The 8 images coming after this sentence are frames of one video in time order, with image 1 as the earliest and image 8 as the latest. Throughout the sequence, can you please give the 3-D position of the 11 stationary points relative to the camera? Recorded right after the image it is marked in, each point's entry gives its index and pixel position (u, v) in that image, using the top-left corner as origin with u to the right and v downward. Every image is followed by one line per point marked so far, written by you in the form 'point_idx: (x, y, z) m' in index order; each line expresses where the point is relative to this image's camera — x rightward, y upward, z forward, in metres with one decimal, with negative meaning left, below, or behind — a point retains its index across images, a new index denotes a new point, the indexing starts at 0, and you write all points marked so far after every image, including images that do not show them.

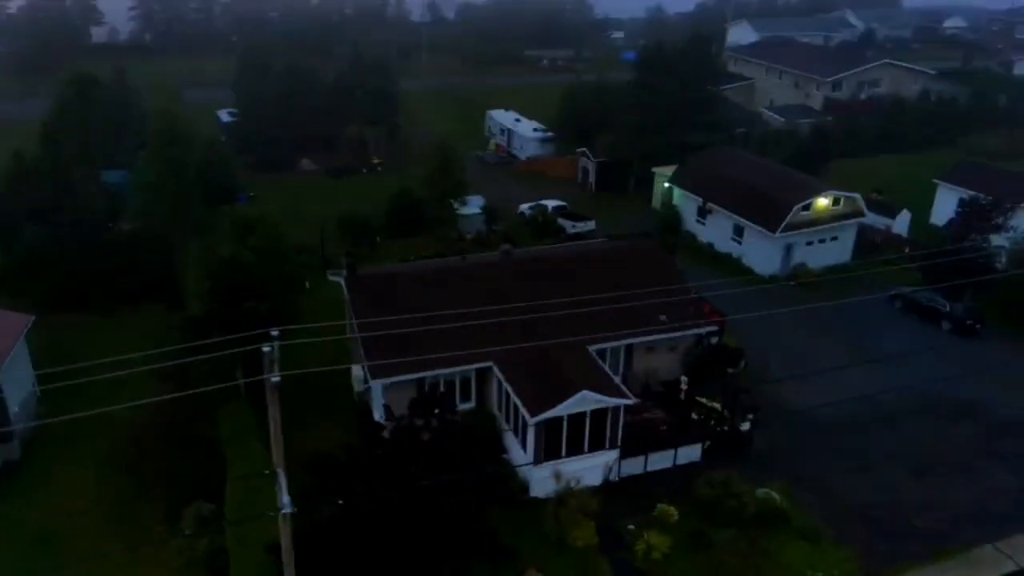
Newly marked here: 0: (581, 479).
0: (+1.3, -3.6, +15.4) m
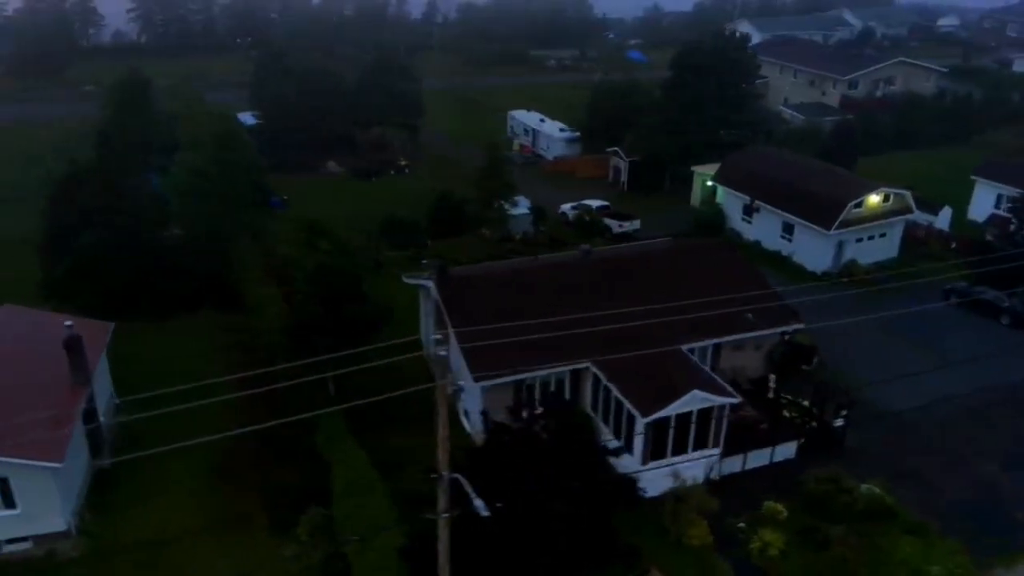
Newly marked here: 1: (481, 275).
0: (+3.3, -3.6, +15.4) m
1: (-0.6, +0.2, +17.4) m
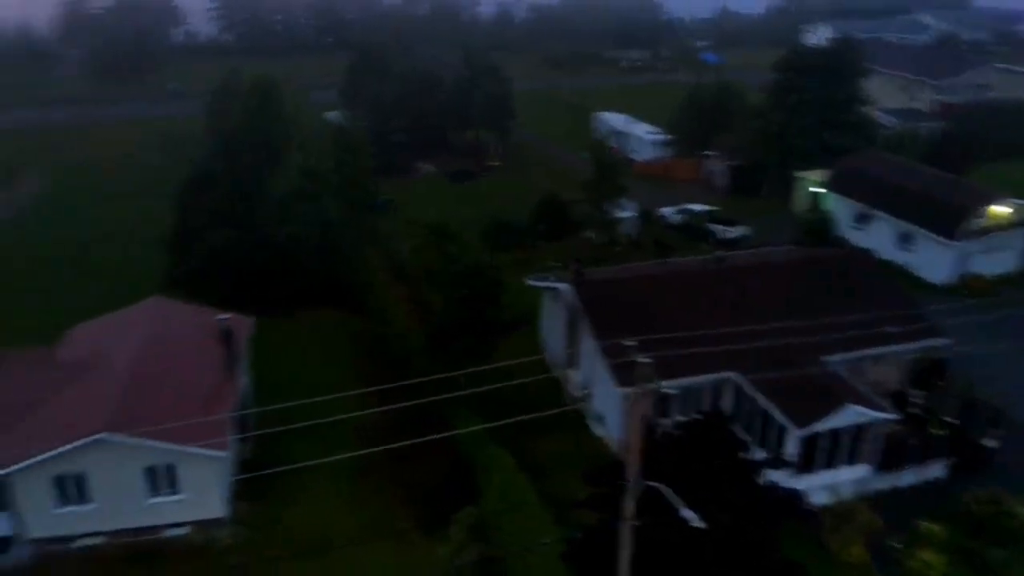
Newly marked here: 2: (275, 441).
0: (+6.0, -3.7, +15.1) m
1: (+2.3, +0.2, +17.3) m
2: (-5.0, -3.3, +17.4) m
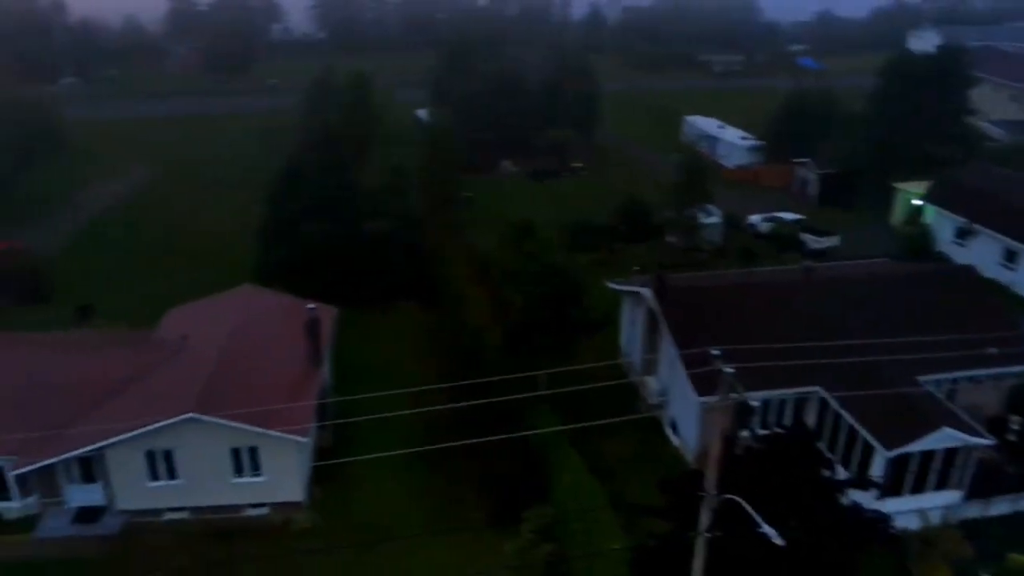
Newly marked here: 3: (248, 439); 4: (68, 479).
0: (+7.3, -4.0, +14.4) m
1: (+4.0, 0.0, +17.0) m
2: (-3.5, -3.1, +17.8) m
3: (-4.8, -2.7, +14.8) m
4: (-8.3, -3.6, +15.2) m
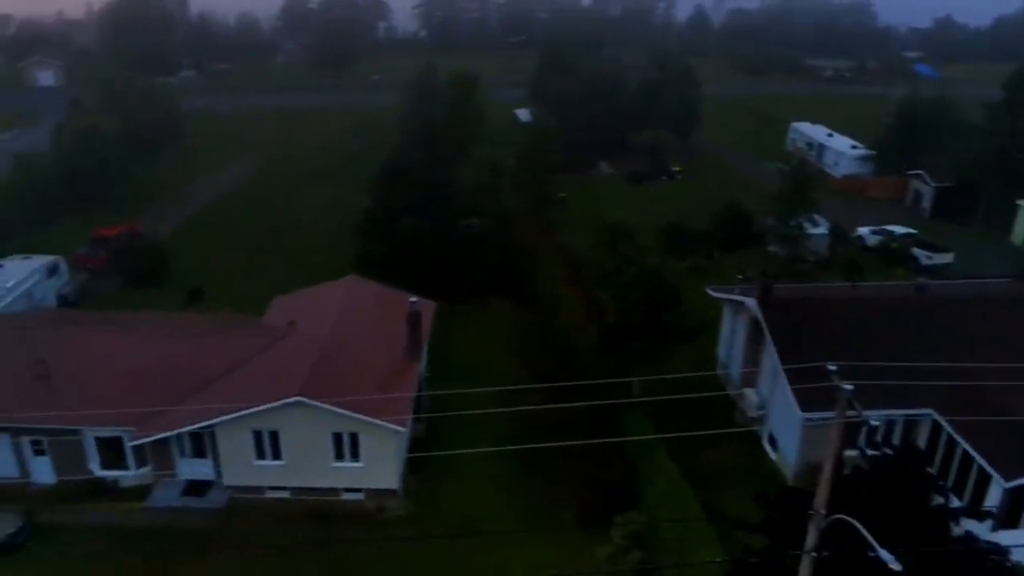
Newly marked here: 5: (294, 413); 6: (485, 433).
0: (+8.8, -4.4, +13.5) m
1: (+6.0, -0.2, +16.5) m
2: (-1.4, -3.0, +18.0) m
3: (-3.0, -2.6, +15.2) m
4: (-6.5, -3.2, +16.0) m
5: (-4.0, -2.3, +15.1) m
6: (-0.5, -3.1, +17.7) m
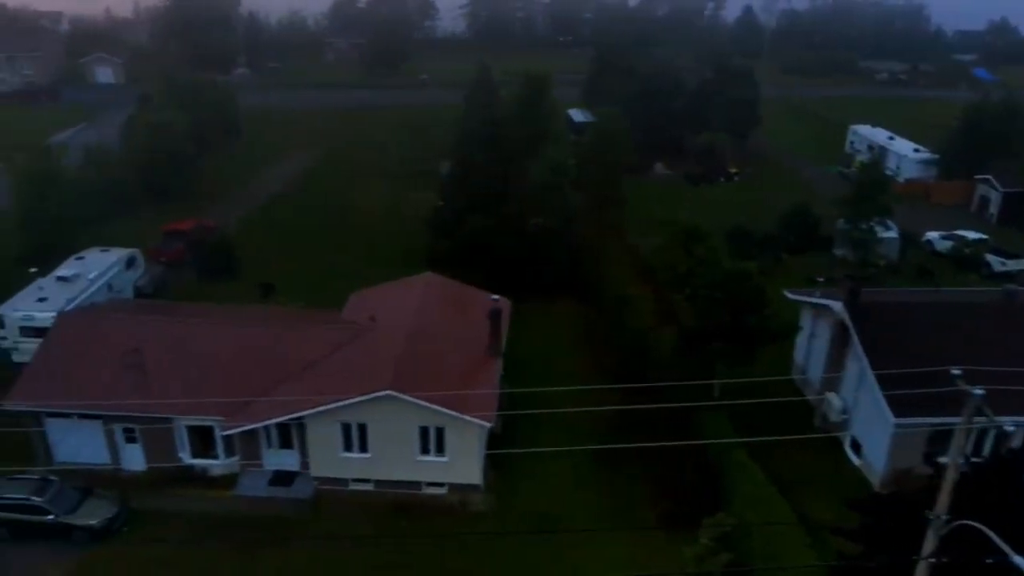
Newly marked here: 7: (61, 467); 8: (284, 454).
0: (+10.3, -4.5, +13.3) m
1: (+7.7, -0.3, +16.3) m
2: (+0.3, -3.0, +18.1) m
3: (-1.4, -2.5, +15.3) m
4: (-4.9, -3.1, +16.3) m
5: (-2.4, -2.2, +15.3) m
6: (+1.2, -3.1, +17.7) m
7: (-9.1, -3.6, +16.6) m
8: (-4.6, -3.3, +16.3) m
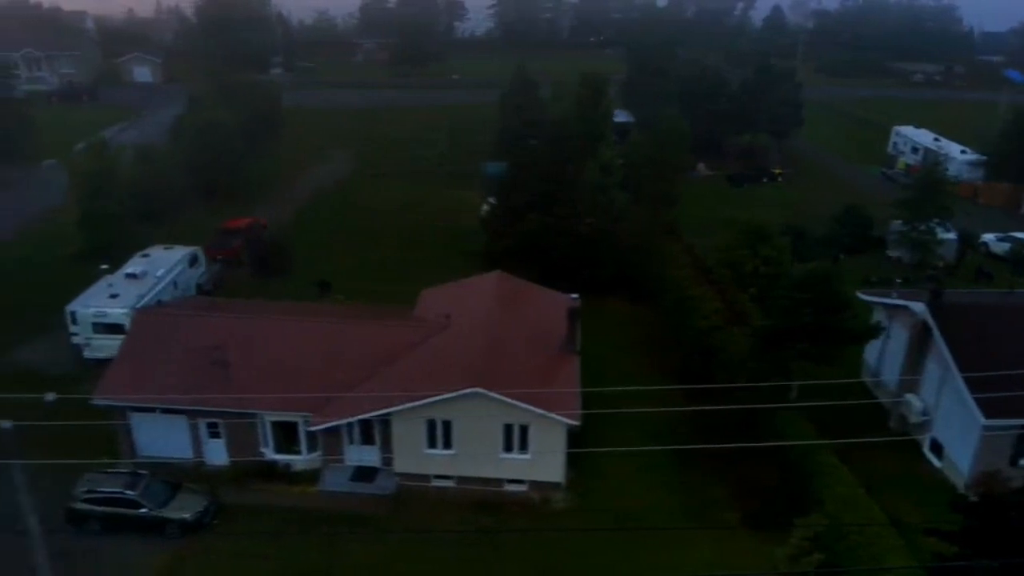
0: (+11.9, -4.6, +13.2) m
1: (+9.3, -0.3, +16.2) m
2: (+1.9, -2.9, +18.2) m
3: (+0.2, -2.5, +15.4) m
4: (-3.3, -3.1, +16.4) m
5: (-0.8, -2.2, +15.4) m
6: (+2.8, -3.1, +17.8) m
7: (-7.5, -3.6, +16.7) m
8: (-3.0, -3.3, +16.5) m
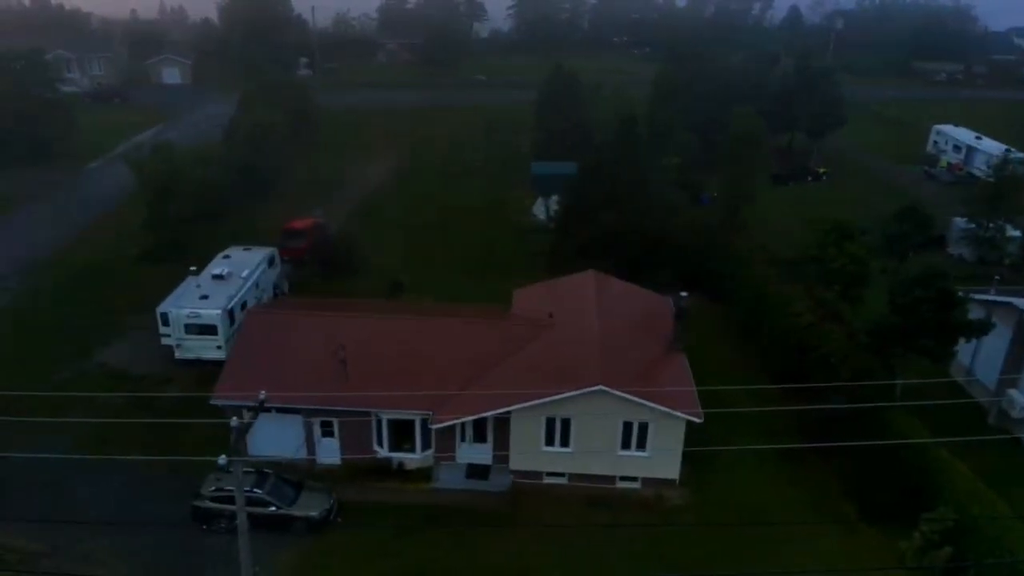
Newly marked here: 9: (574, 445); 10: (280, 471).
0: (+14.2, -4.5, +13.4) m
1: (+11.6, -0.3, +16.5) m
2: (+4.2, -2.9, +18.4) m
3: (+2.5, -2.4, +15.6) m
4: (-1.0, -3.0, +16.6) m
5: (+1.5, -2.2, +15.5) m
6: (+5.1, -3.1, +18.0) m
7: (-5.2, -3.6, +16.9) m
8: (-0.7, -3.3, +16.6) m
9: (+1.2, -3.1, +16.0) m
10: (-4.8, -3.8, +16.7) m
